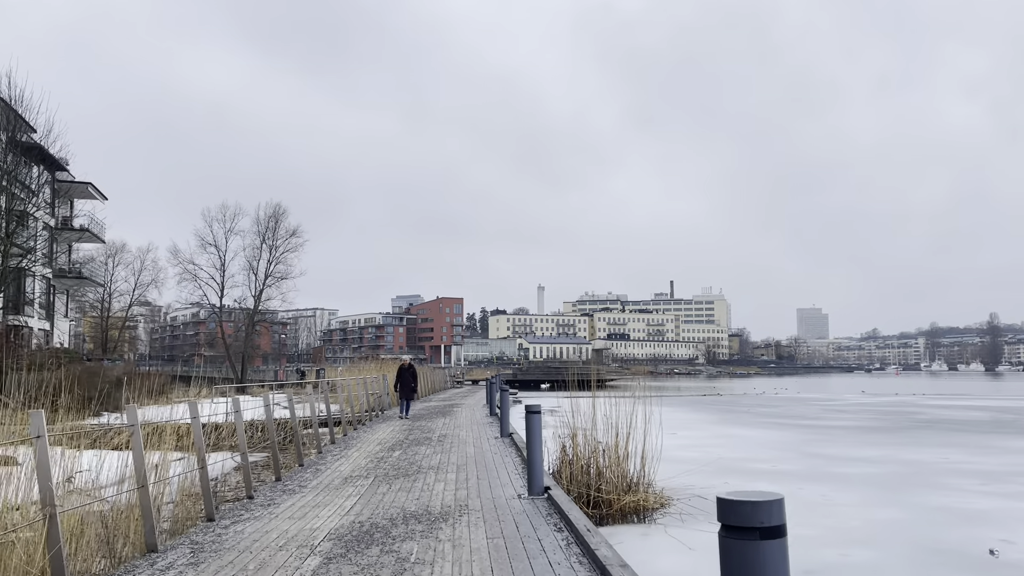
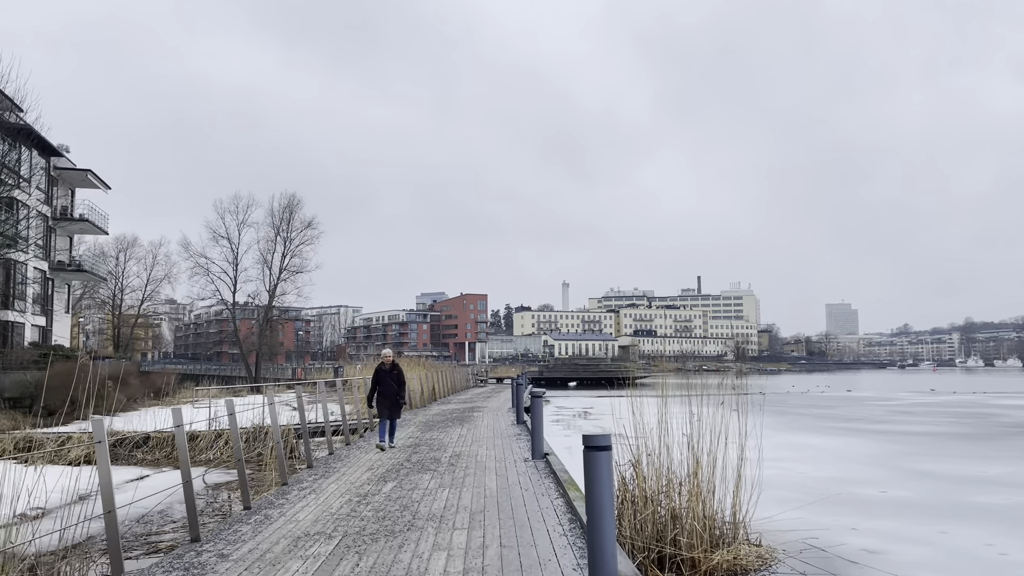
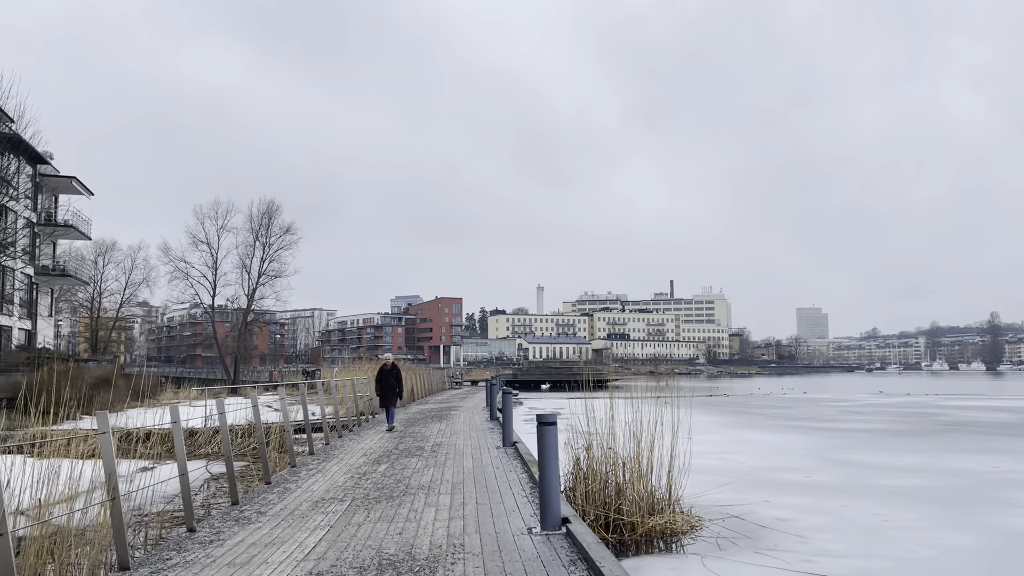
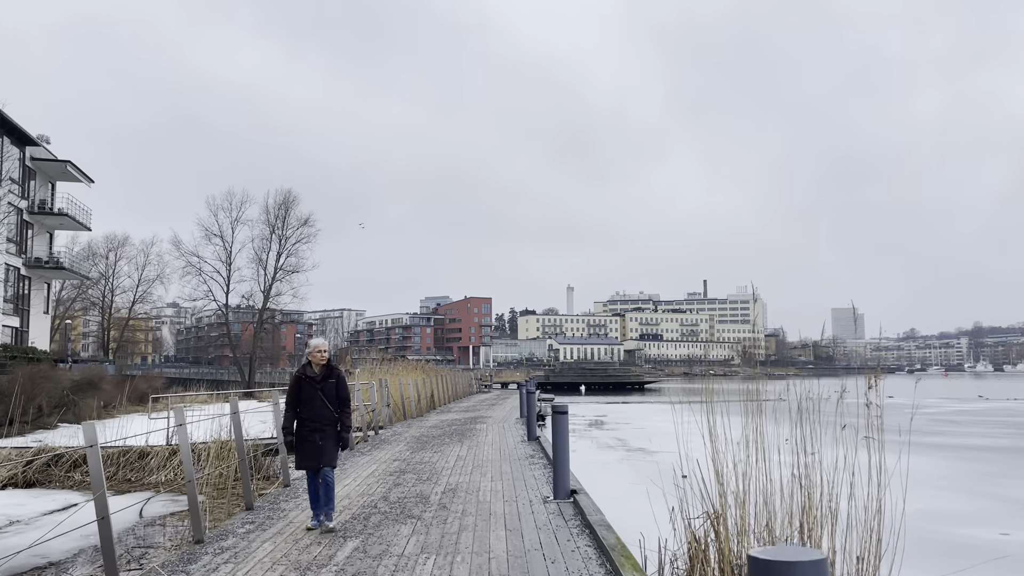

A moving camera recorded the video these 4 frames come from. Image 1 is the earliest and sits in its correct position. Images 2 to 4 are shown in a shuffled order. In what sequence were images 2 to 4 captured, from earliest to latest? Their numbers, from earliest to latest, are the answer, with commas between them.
3, 2, 4
